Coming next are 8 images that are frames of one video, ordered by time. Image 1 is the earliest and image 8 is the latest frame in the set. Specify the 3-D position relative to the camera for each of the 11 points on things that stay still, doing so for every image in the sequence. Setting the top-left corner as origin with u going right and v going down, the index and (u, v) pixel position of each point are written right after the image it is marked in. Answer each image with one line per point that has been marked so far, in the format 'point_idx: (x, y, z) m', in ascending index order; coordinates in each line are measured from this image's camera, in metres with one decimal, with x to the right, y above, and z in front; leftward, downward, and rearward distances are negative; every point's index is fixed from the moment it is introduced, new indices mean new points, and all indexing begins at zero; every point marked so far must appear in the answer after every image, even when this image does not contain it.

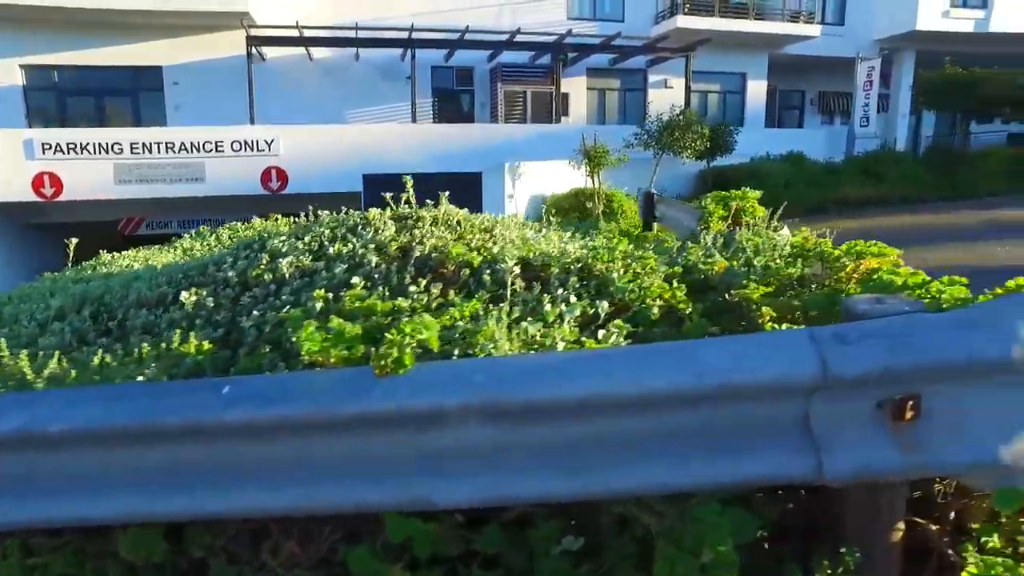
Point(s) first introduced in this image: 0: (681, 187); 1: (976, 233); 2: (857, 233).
0: (+4.6, +2.8, +17.0) m
1: (+9.6, +1.1, +13.0) m
2: (+7.9, +1.3, +14.1) m
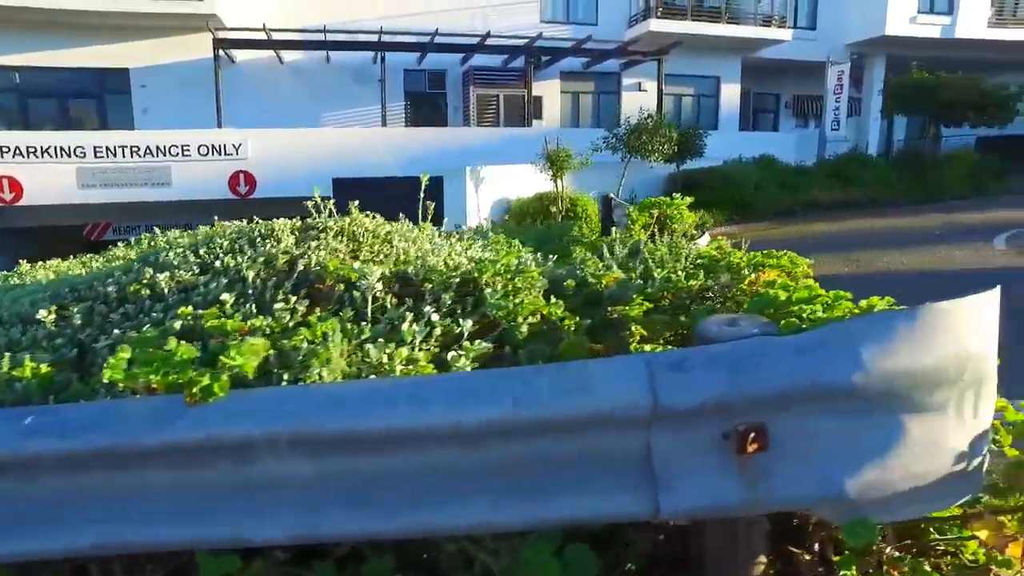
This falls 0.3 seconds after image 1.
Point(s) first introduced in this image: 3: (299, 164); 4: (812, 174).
0: (+3.8, +2.7, +17.0) m
1: (+8.9, +1.1, +13.1) m
2: (+7.1, +1.2, +14.1) m
3: (-6.3, +3.5, +18.1) m
4: (+9.0, +3.5, +18.7) m
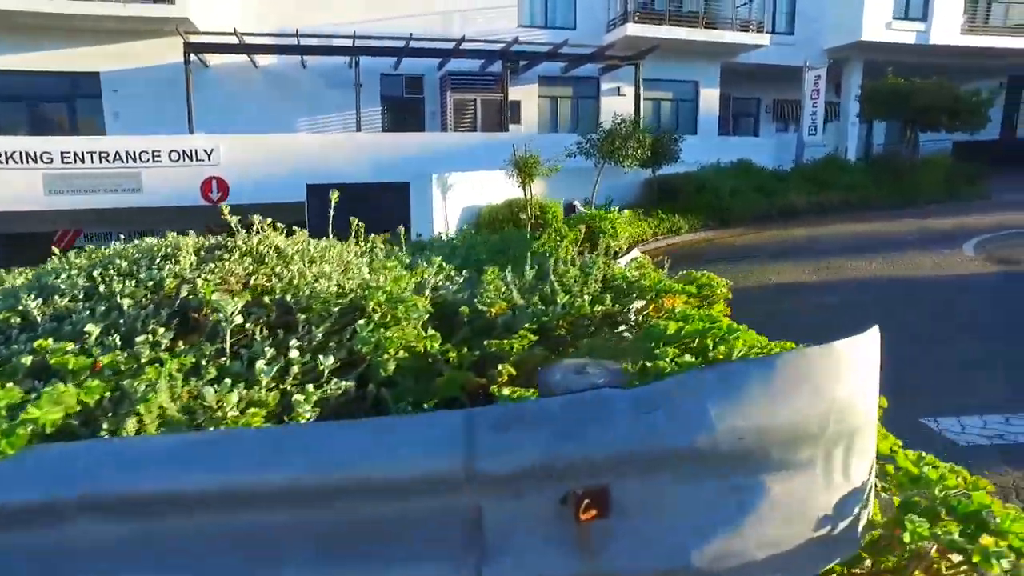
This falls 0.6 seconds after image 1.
0: (+3.1, +2.5, +16.9) m
1: (+8.3, +1.0, +13.0) m
2: (+6.5, +1.1, +14.1) m
3: (-7.0, +3.3, +17.9) m
4: (+8.3, +3.3, +18.7) m
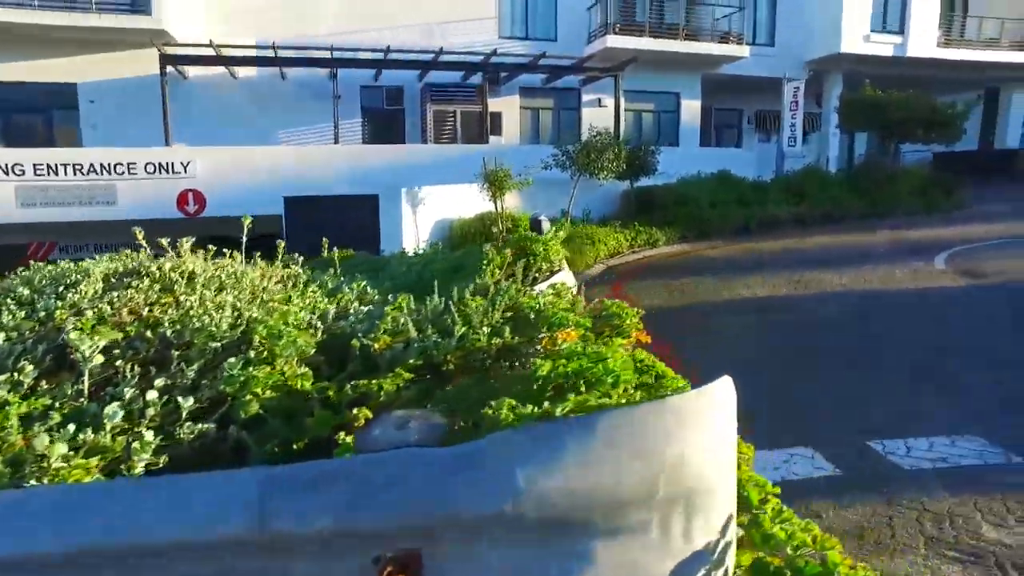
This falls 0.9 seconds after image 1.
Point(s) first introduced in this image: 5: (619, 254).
0: (+2.5, +2.2, +16.9) m
1: (+7.8, +0.7, +13.1) m
2: (+5.9, +0.8, +14.1) m
3: (-7.6, +2.9, +17.7) m
4: (+7.7, +3.0, +18.8) m
5: (+2.4, +0.8, +14.4) m
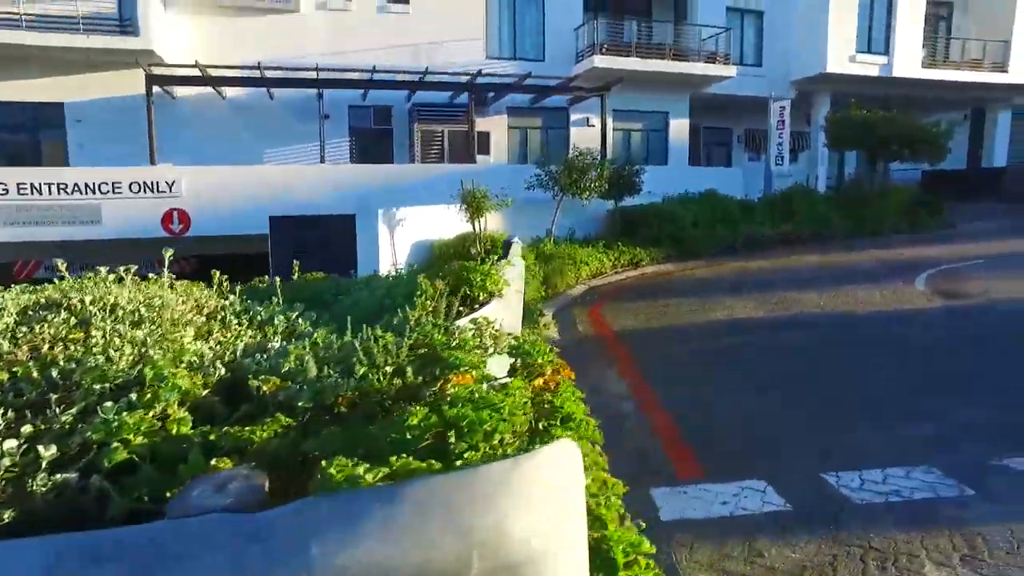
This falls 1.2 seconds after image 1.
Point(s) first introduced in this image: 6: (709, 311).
0: (+2.1, +1.6, +16.8) m
1: (+7.4, +0.3, +13.0) m
2: (+5.5, +0.3, +14.0) m
3: (-8.0, +2.4, +17.7) m
4: (+7.3, +2.4, +18.8) m
5: (+2.0, +0.3, +14.4) m
6: (+3.3, -0.3, +10.3) m
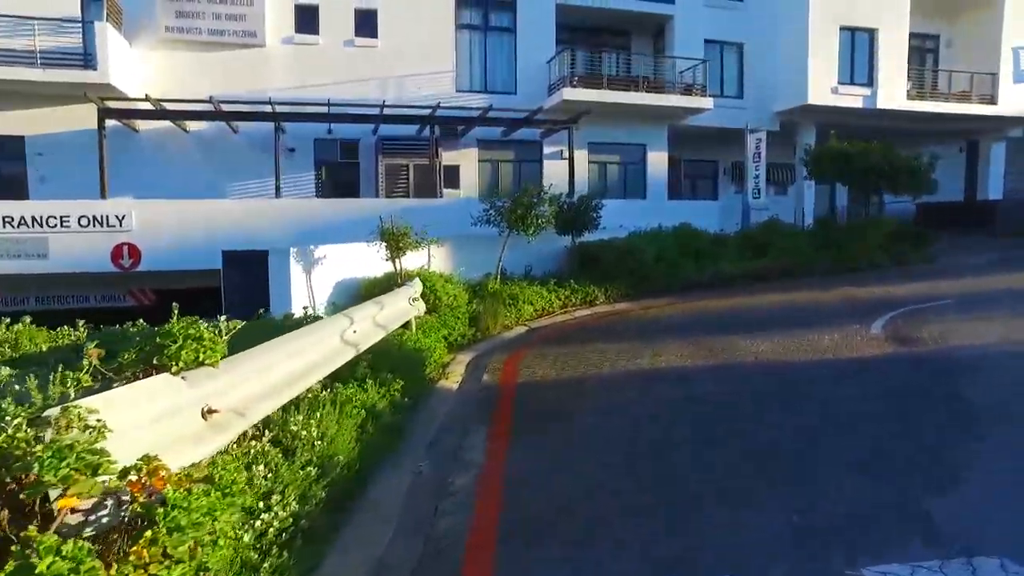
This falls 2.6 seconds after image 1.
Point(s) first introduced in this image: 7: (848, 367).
0: (+0.9, +0.6, +16.1) m
1: (+6.0, -0.6, +12.1) m
2: (+4.2, -0.5, +13.2) m
3: (-9.2, +1.4, +17.3) m
4: (+6.1, +1.3, +18.0) m
5: (+0.8, -0.6, +13.6) m
6: (+1.9, -1.0, +9.5) m
7: (+4.5, -1.1, +8.3) m
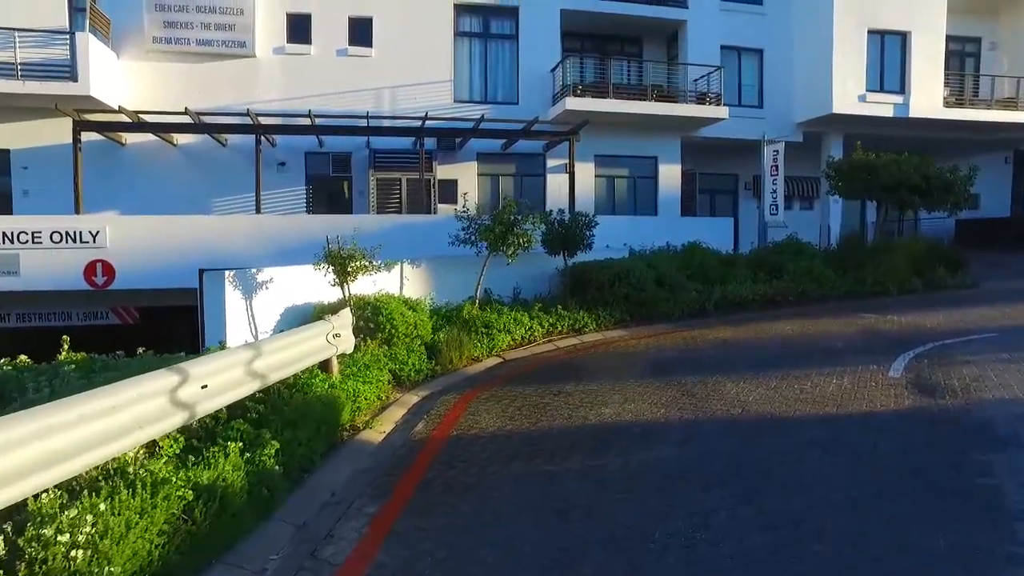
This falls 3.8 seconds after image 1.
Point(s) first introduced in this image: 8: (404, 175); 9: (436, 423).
0: (+0.6, +0.1, +14.8) m
1: (+5.5, -1.1, +10.5) m
2: (+3.8, -1.1, +11.7) m
3: (-9.4, +0.8, +16.5) m
4: (+5.9, +0.6, +16.4) m
5: (+0.3, -1.1, +12.3) m
6: (+1.2, -1.4, +8.1) m
7: (+3.8, -1.5, +6.8) m
8: (-3.4, +3.6, +19.9) m
9: (-0.9, -1.6, +7.5) m
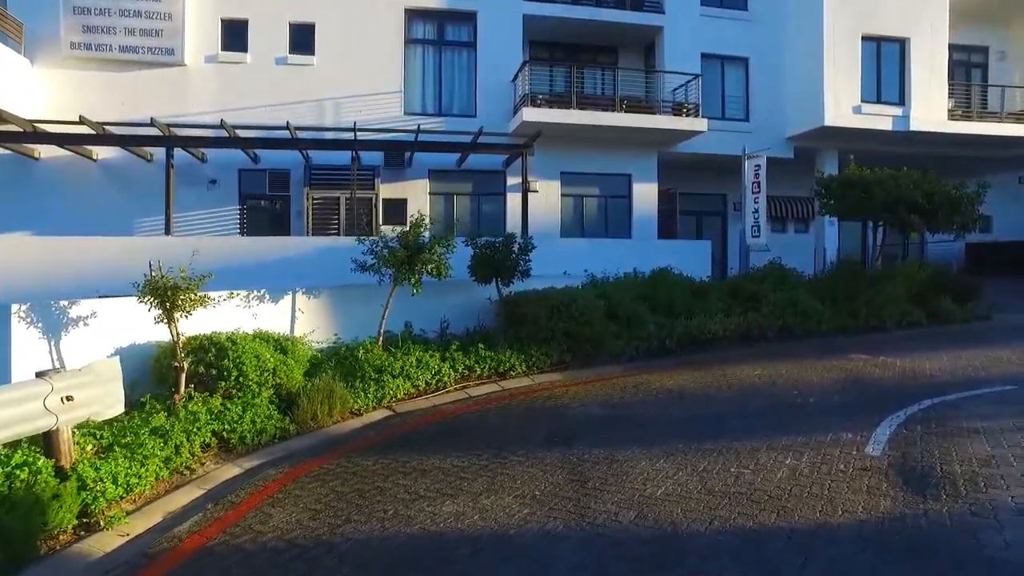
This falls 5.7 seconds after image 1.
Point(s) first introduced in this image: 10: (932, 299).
0: (-0.9, -0.6, +12.7) m
1: (+3.9, -1.6, +8.3) m
2: (+2.2, -1.6, +9.5) m
3: (-10.9, +0.1, +14.6) m
4: (+4.5, -0.1, +14.2) m
5: (-1.2, -1.7, +10.1) m
6: (-0.4, -1.8, +5.9) m
7: (+2.1, -1.9, +4.5) m
8: (-4.7, +2.7, +18.0) m
9: (-2.5, -2.0, +5.3) m
10: (+10.4, -0.3, +15.4) m
